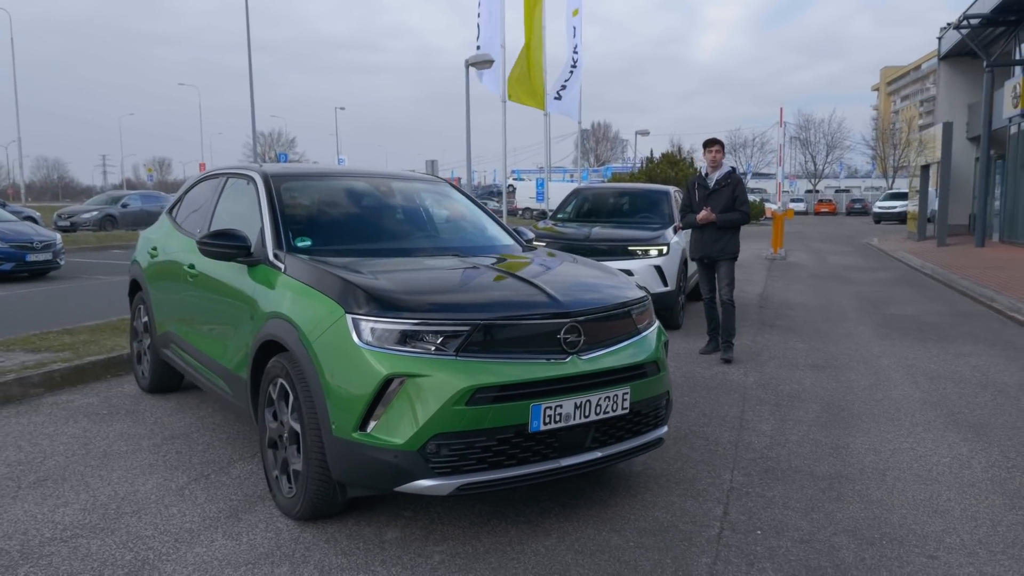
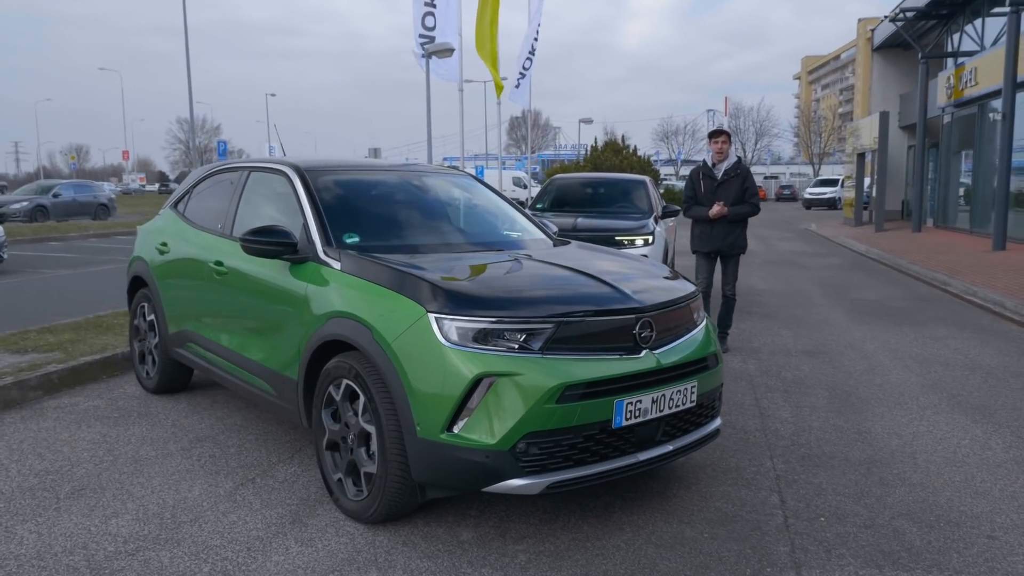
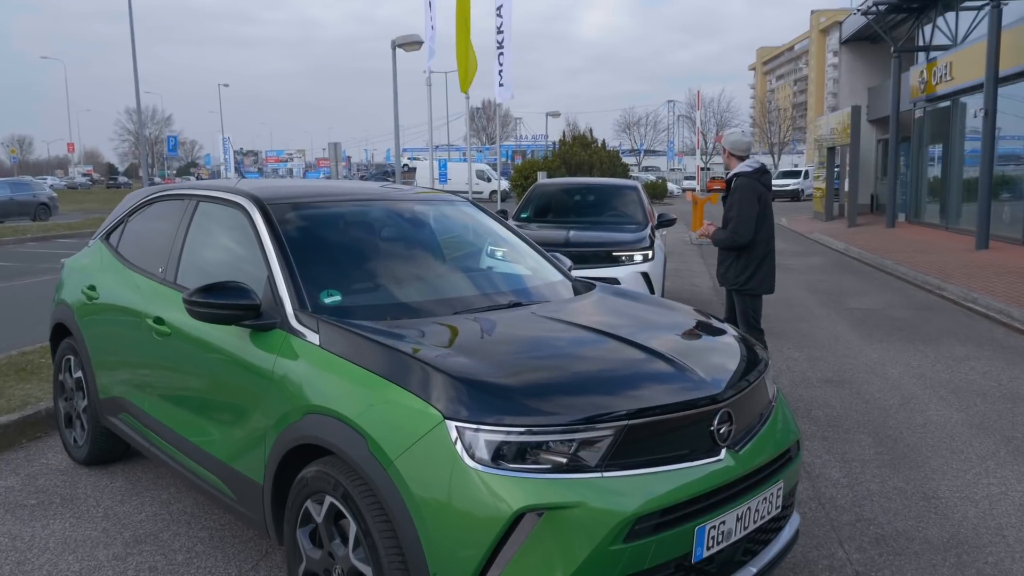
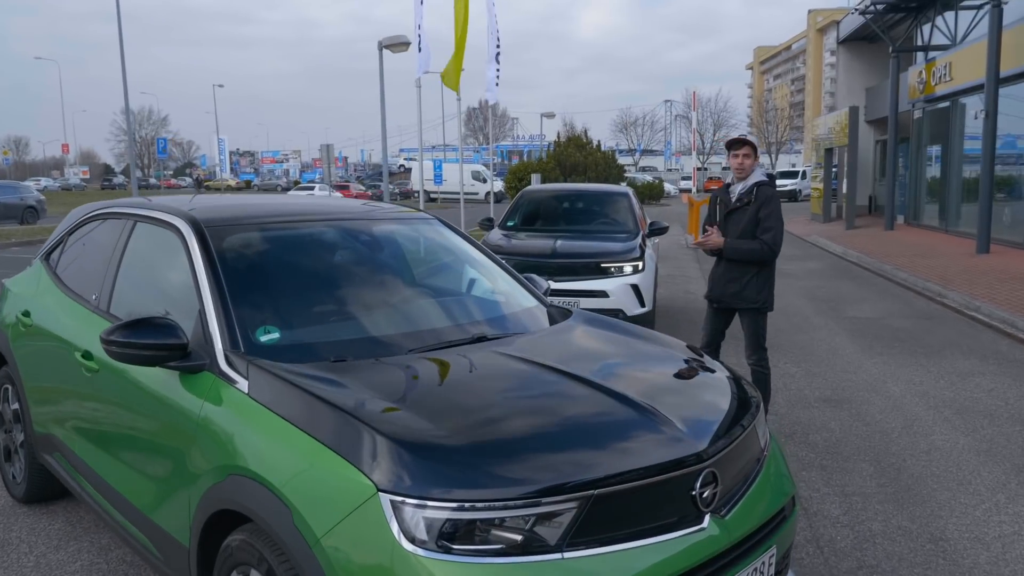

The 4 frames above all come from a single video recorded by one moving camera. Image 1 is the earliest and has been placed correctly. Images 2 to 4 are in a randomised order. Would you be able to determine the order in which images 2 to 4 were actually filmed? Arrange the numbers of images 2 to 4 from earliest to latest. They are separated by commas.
2, 3, 4
